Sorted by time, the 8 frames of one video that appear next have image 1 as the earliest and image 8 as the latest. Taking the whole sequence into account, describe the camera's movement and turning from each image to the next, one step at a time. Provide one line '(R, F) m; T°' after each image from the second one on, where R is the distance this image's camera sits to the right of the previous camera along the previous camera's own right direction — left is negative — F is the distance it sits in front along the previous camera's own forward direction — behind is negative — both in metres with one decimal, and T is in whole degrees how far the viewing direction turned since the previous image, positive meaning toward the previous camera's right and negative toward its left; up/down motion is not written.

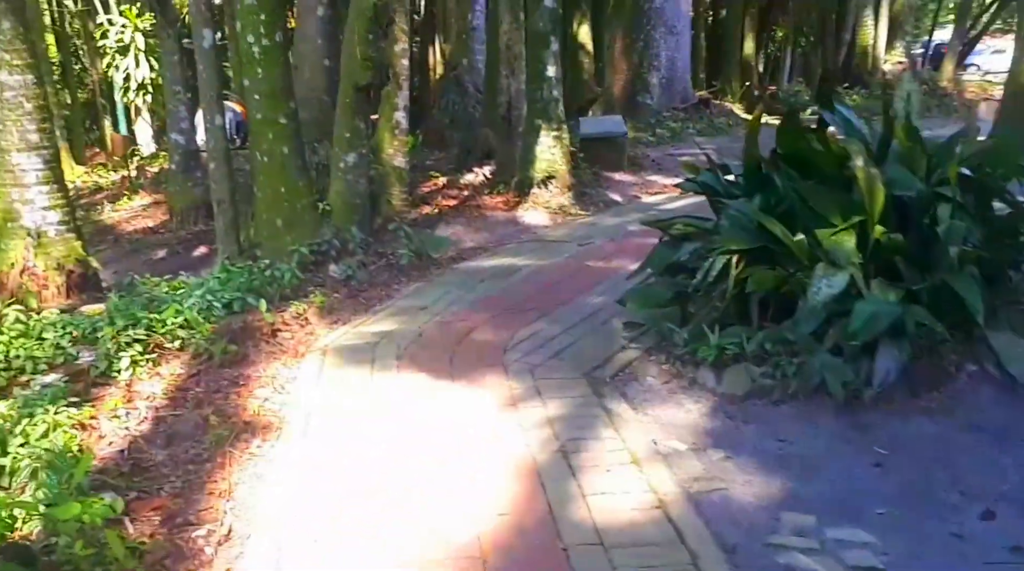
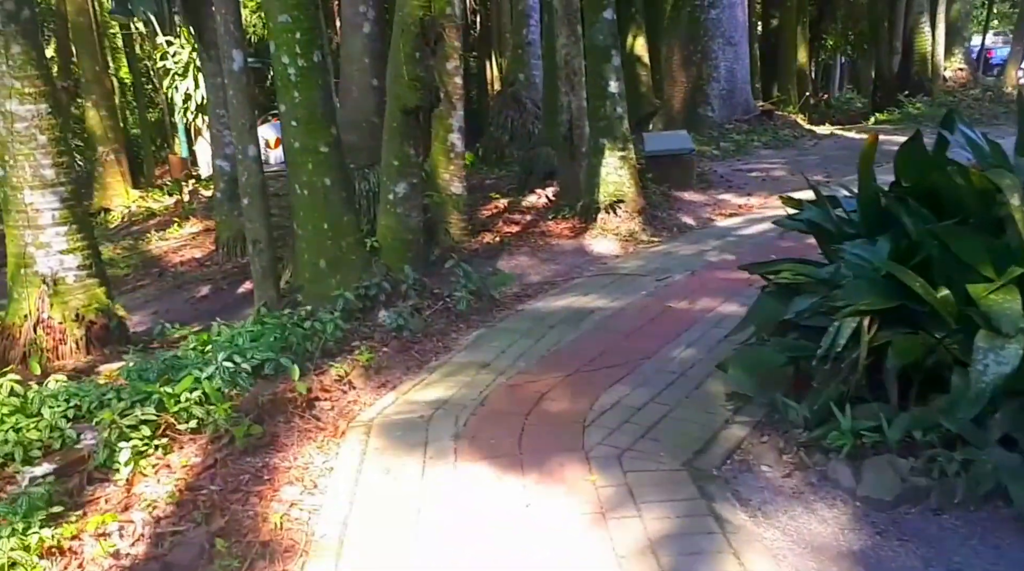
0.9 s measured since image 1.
(-0.1, +0.9) m; -3°
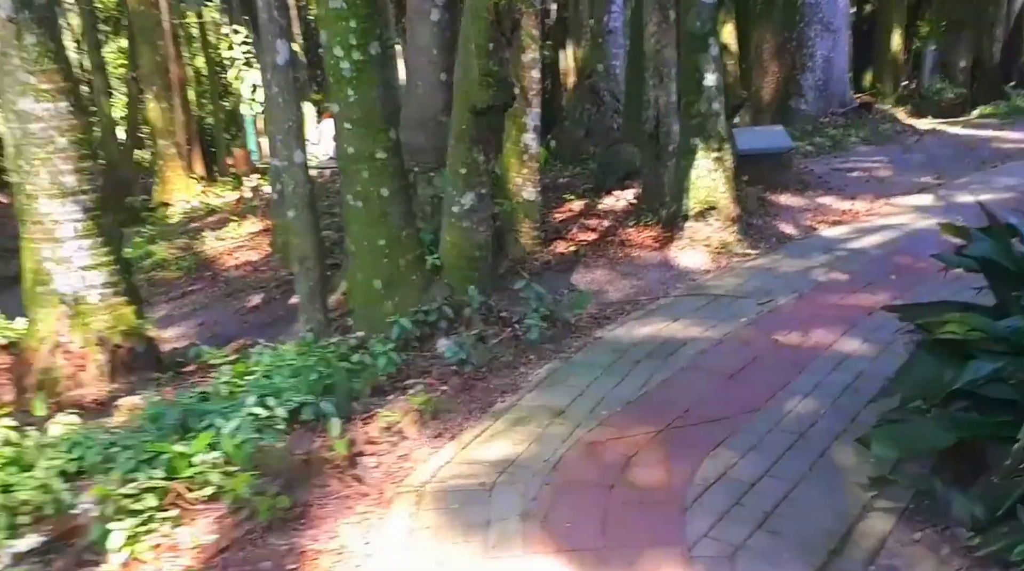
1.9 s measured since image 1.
(-0.1, +0.9) m; -4°
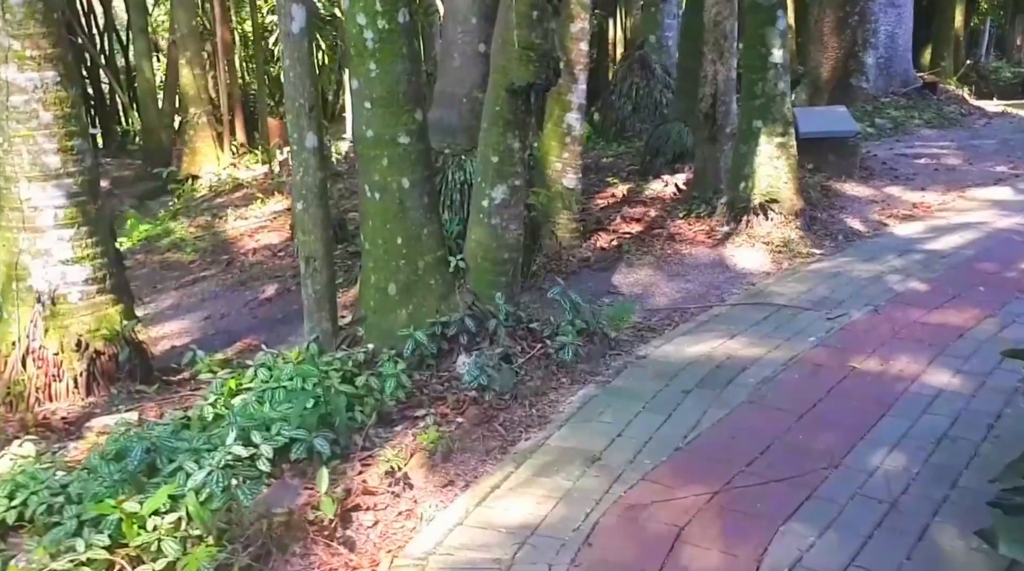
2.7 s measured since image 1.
(0.0, +0.8) m; -2°
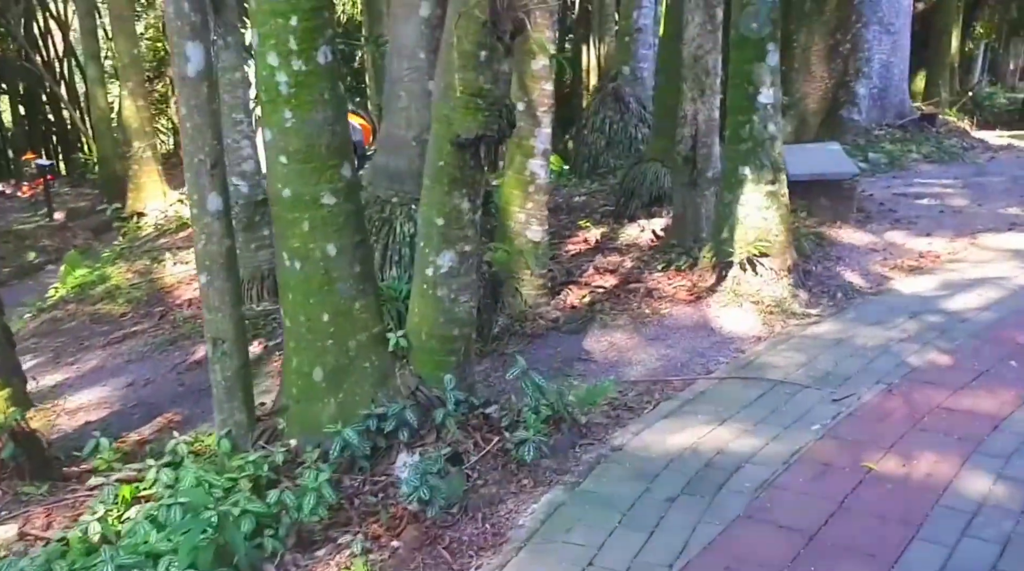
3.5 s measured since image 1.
(+0.1, +0.8) m; +1°
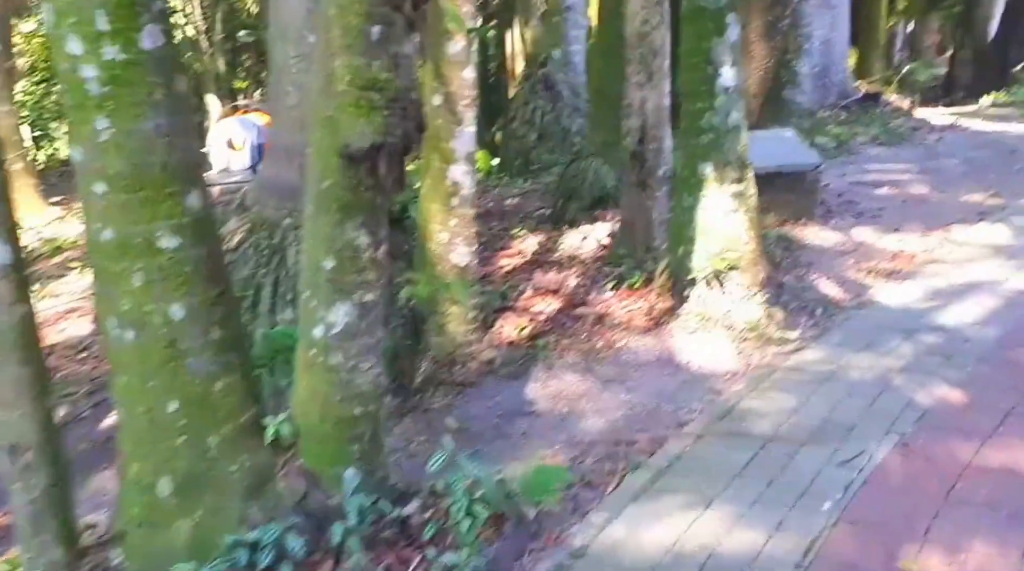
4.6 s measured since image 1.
(0.0, +1.1) m; +4°
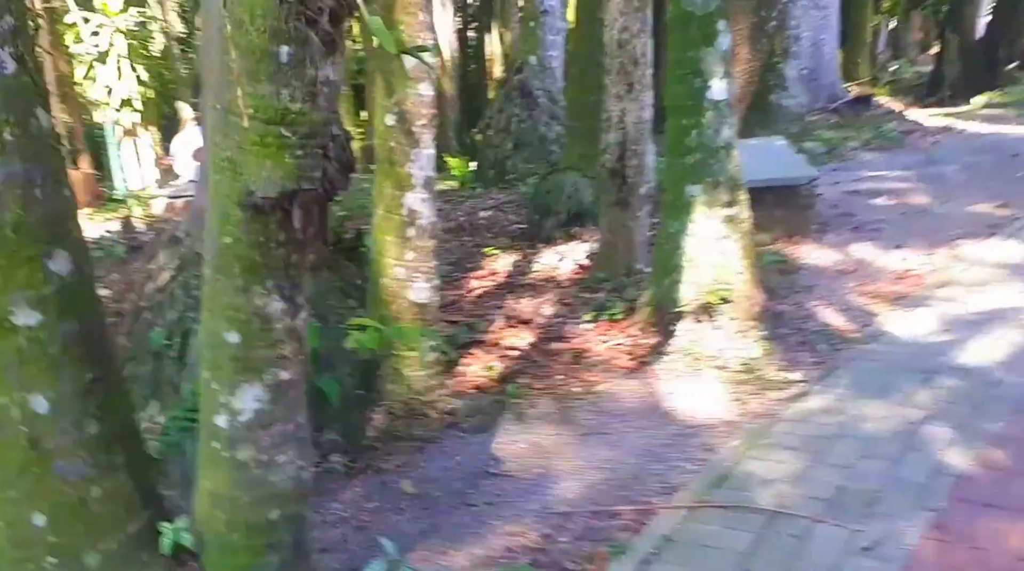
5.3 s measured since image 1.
(+0.1, +0.6) m; +1°
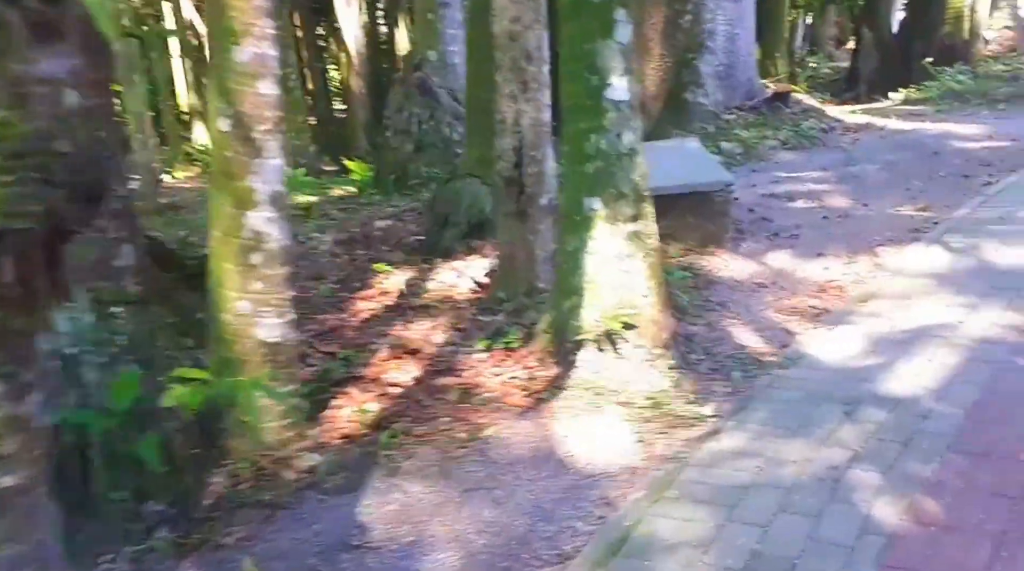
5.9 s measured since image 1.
(+0.2, +0.6) m; +4°
